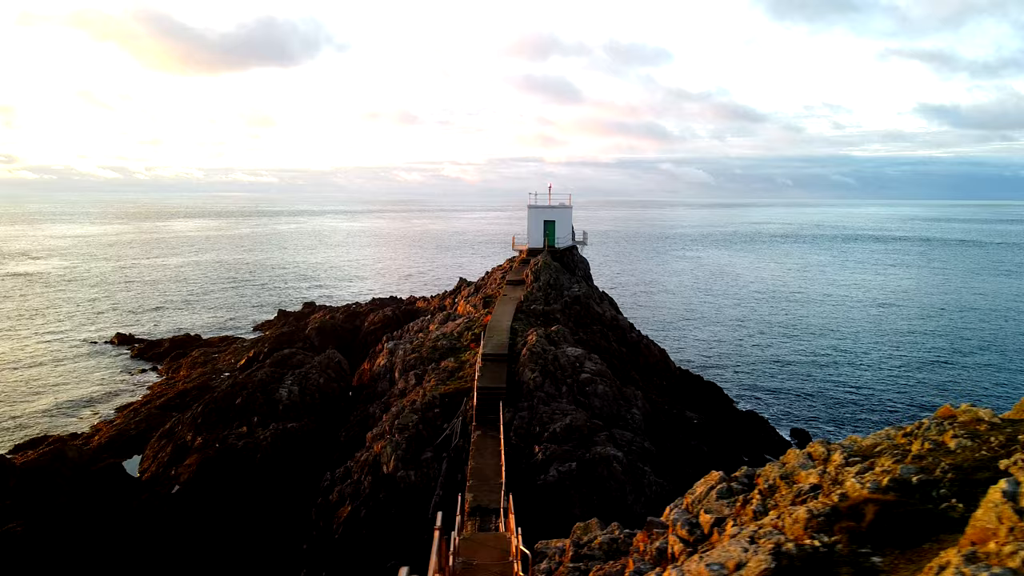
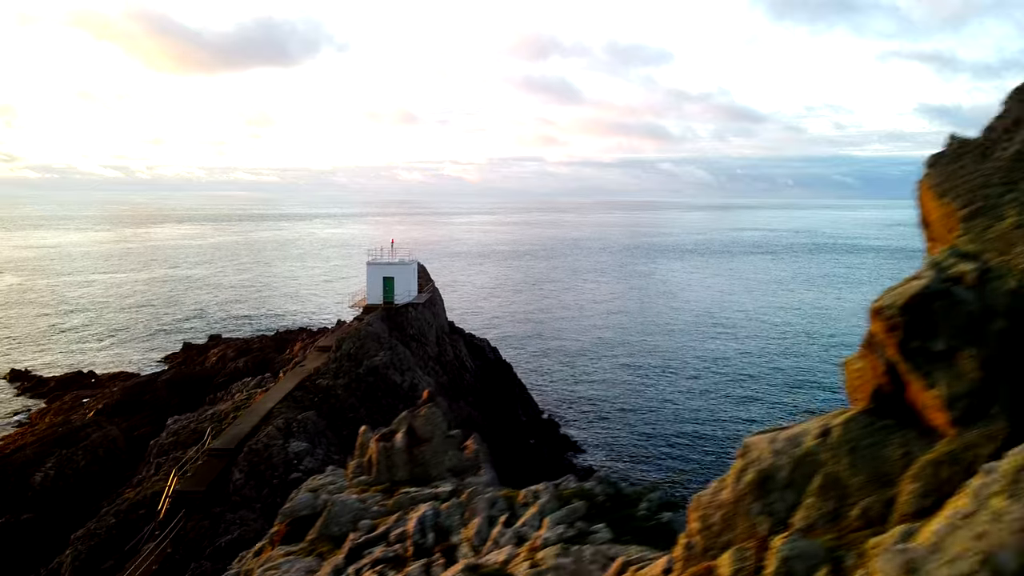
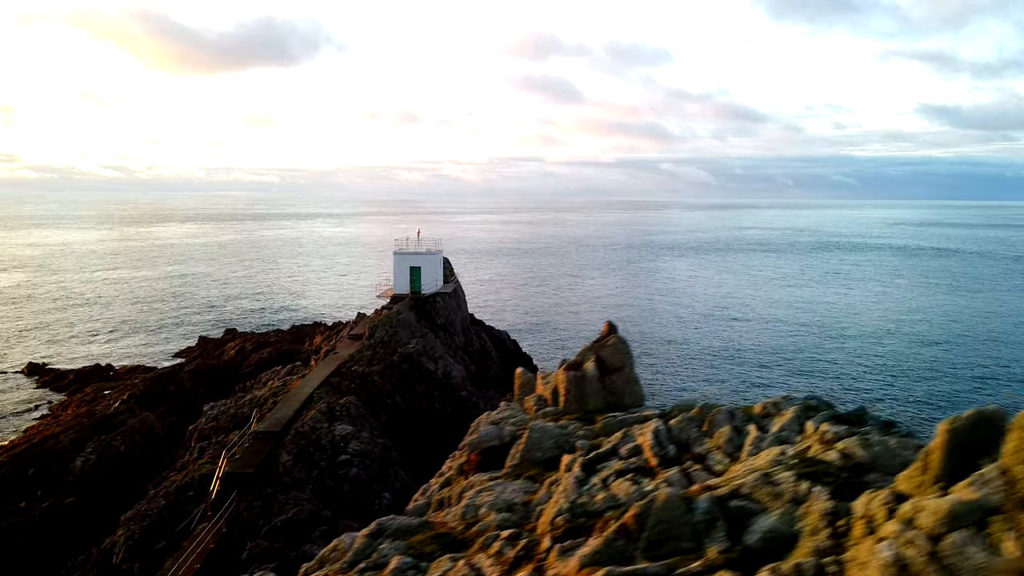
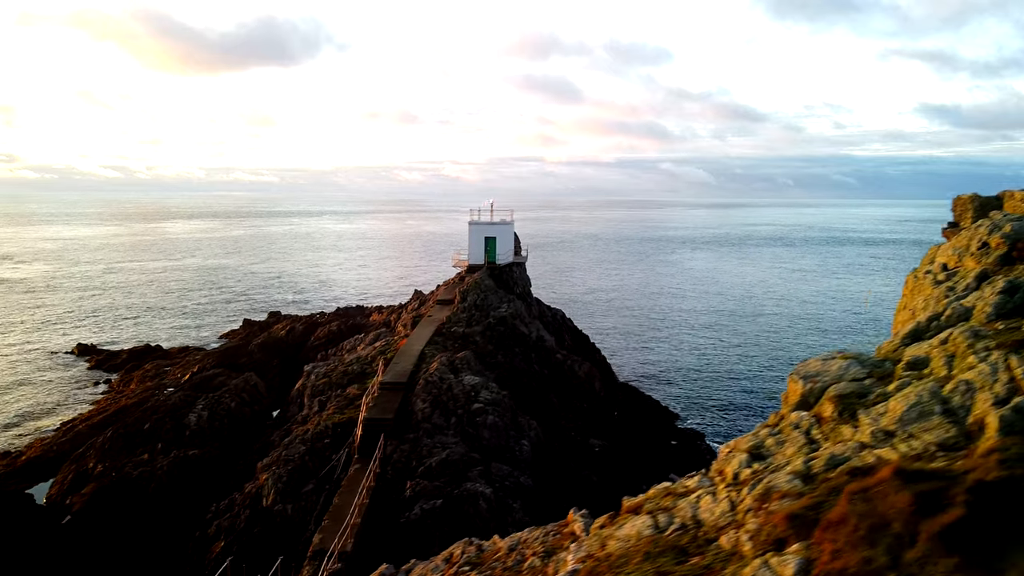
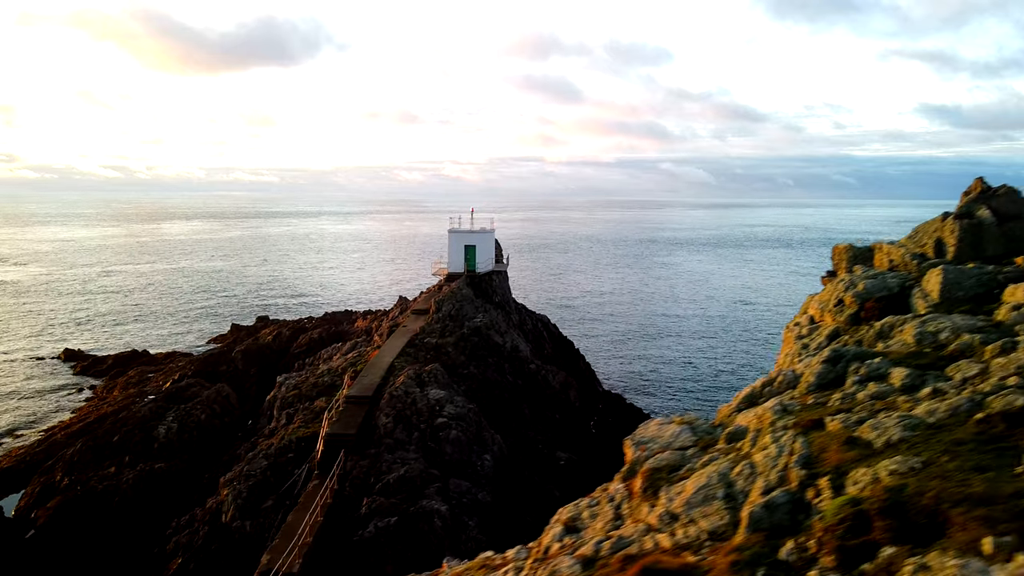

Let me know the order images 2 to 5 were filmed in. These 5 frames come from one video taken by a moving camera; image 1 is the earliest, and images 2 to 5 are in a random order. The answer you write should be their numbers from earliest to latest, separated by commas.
4, 5, 3, 2
